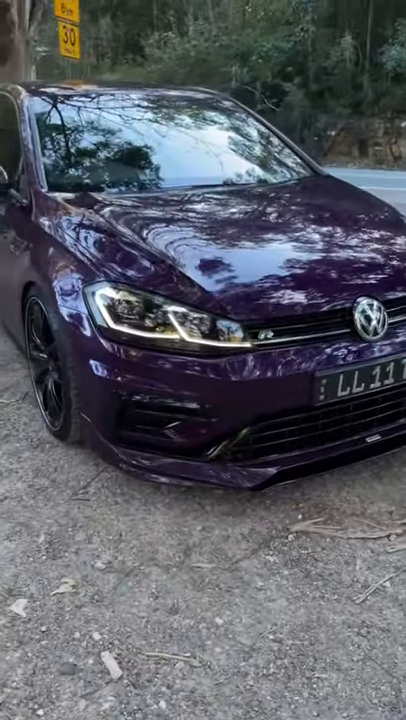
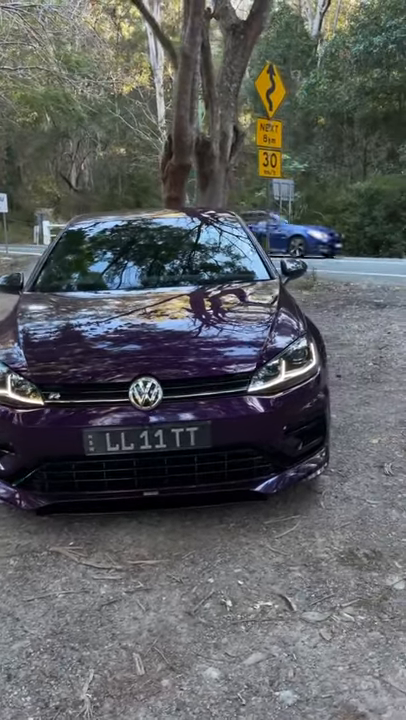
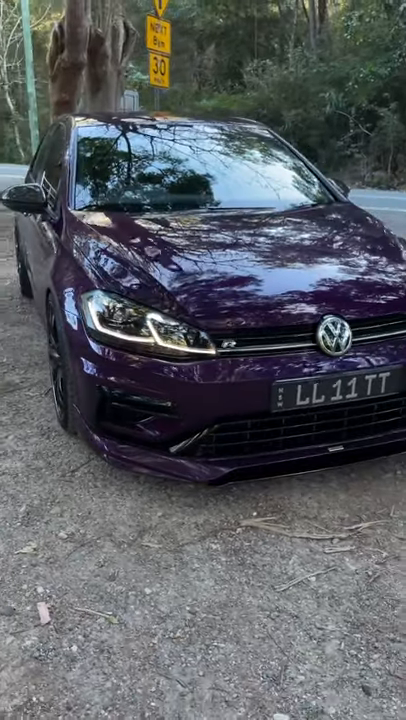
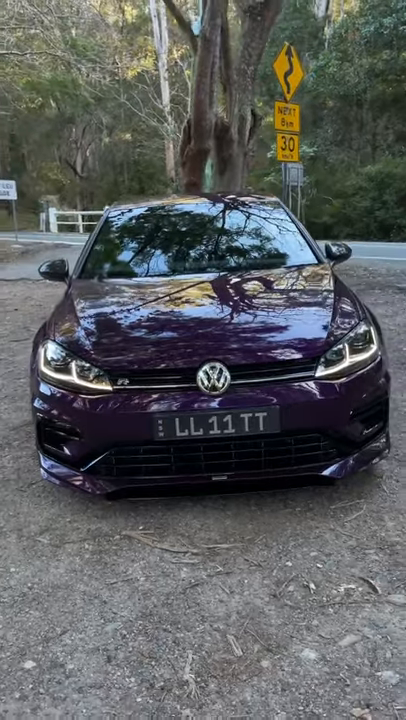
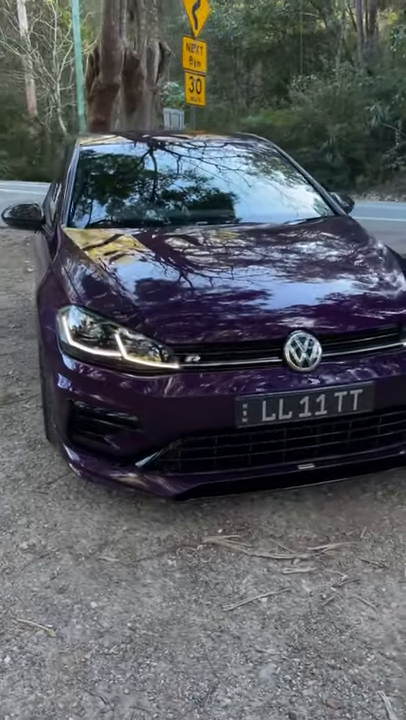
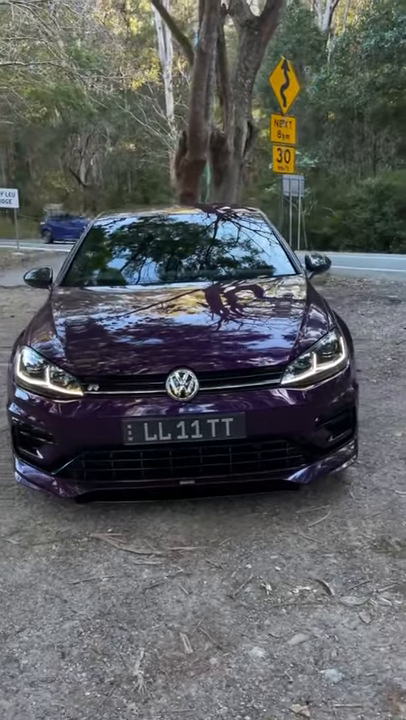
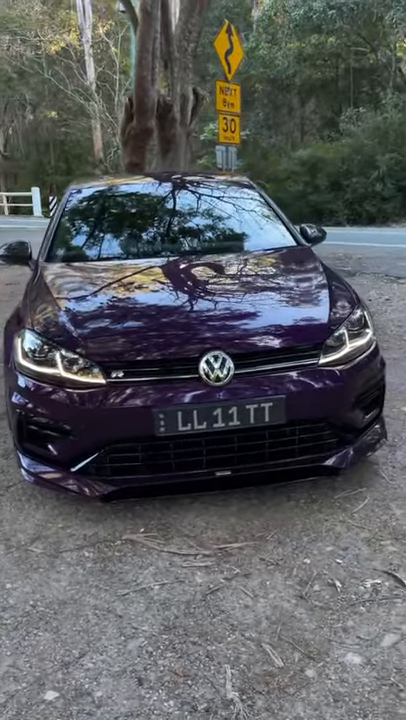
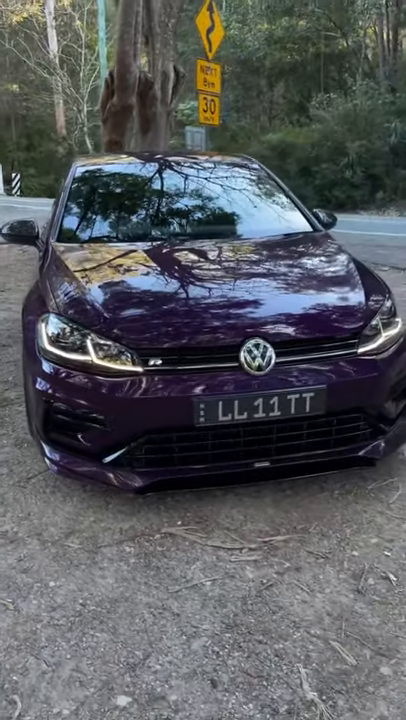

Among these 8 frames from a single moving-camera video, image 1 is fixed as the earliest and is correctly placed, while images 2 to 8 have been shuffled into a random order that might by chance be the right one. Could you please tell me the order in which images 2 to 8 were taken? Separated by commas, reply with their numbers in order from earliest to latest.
3, 5, 8, 7, 4, 6, 2
